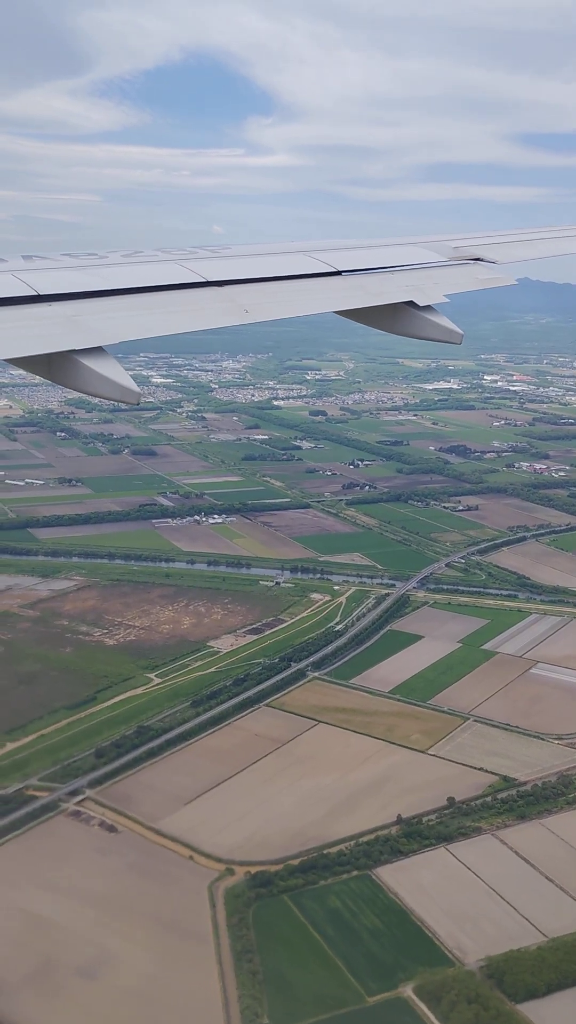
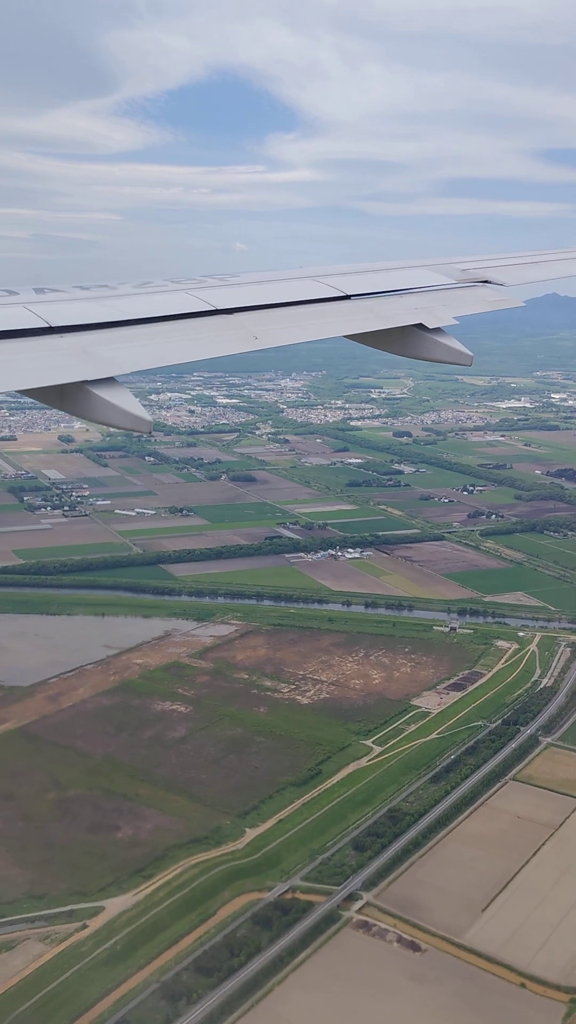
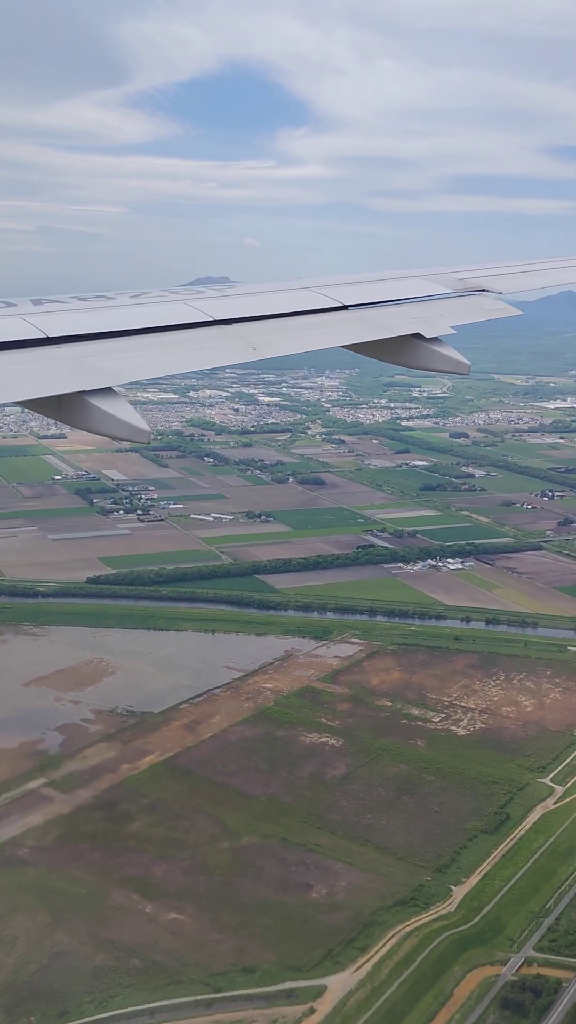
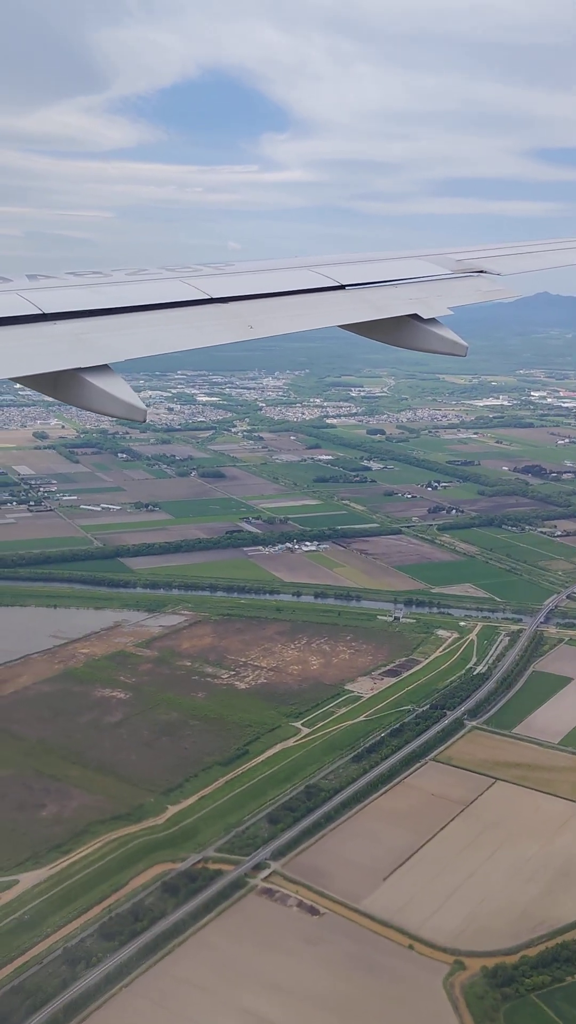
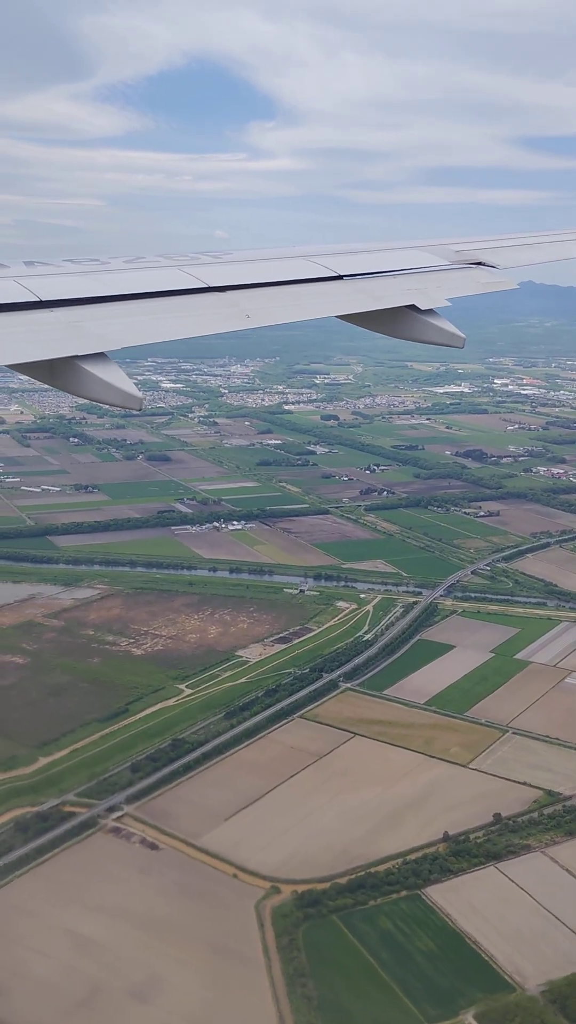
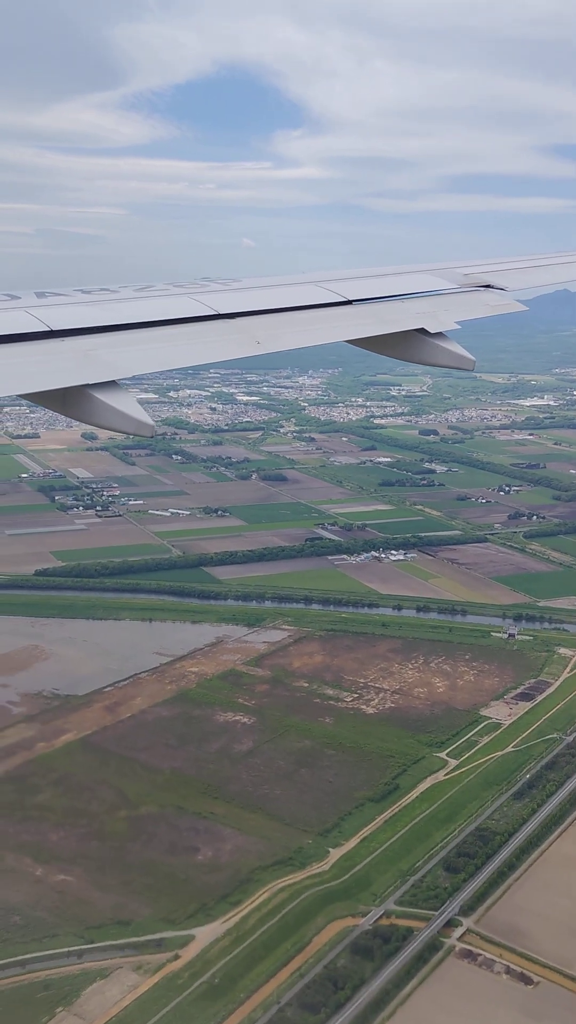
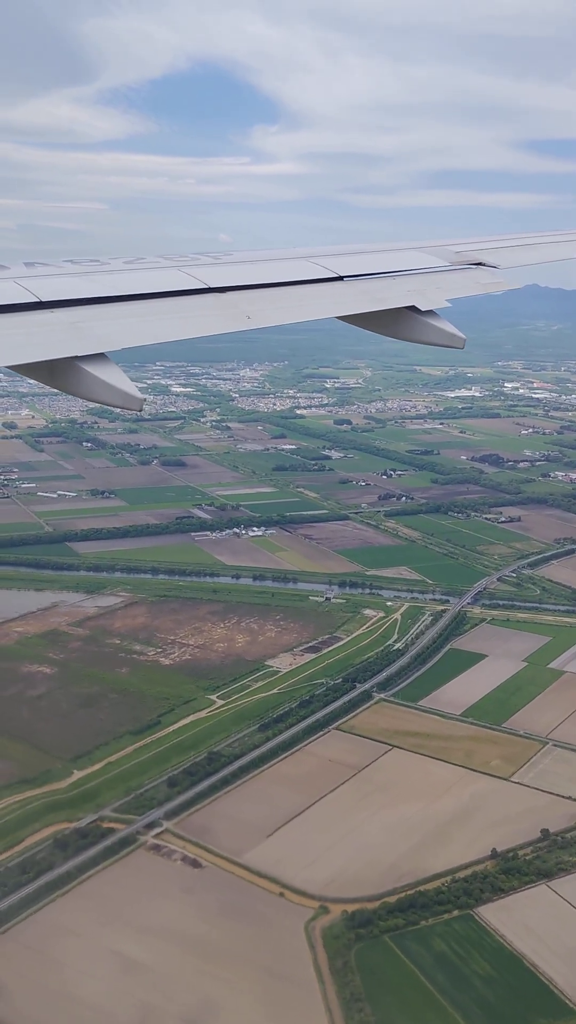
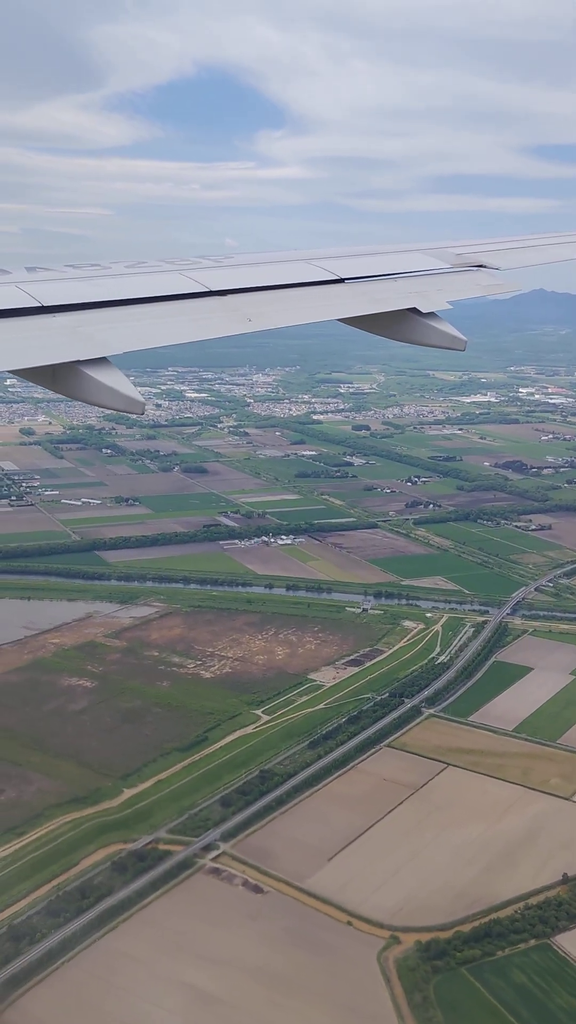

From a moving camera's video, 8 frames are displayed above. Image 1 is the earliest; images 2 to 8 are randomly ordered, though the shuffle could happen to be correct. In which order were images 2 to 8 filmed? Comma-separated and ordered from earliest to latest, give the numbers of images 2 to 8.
5, 7, 8, 4, 2, 6, 3
